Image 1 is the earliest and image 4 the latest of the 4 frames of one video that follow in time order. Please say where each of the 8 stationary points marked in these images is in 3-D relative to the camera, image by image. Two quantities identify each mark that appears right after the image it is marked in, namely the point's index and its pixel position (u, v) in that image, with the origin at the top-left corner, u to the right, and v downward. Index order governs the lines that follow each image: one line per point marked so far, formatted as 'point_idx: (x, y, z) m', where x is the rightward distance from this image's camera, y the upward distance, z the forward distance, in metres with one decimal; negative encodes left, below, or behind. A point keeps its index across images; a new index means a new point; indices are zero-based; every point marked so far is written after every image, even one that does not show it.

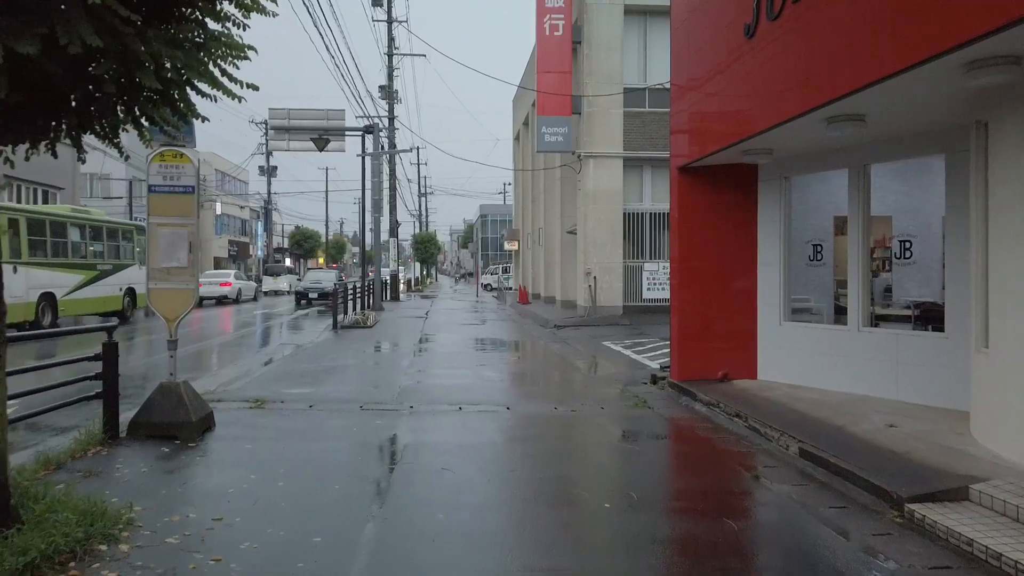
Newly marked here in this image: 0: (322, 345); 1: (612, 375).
0: (-4.4, -1.3, +17.5) m
1: (+1.7, -1.5, +12.8) m
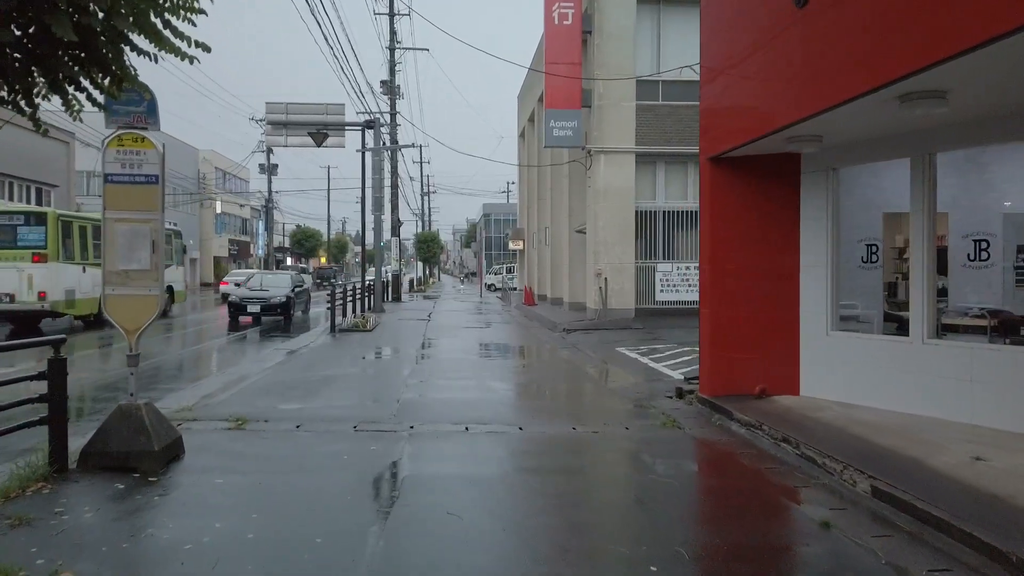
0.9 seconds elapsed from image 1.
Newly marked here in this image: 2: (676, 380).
0: (-4.2, -1.4, +16.5) m
1: (+1.8, -1.5, +11.8) m
2: (+2.5, -1.4, +11.4) m
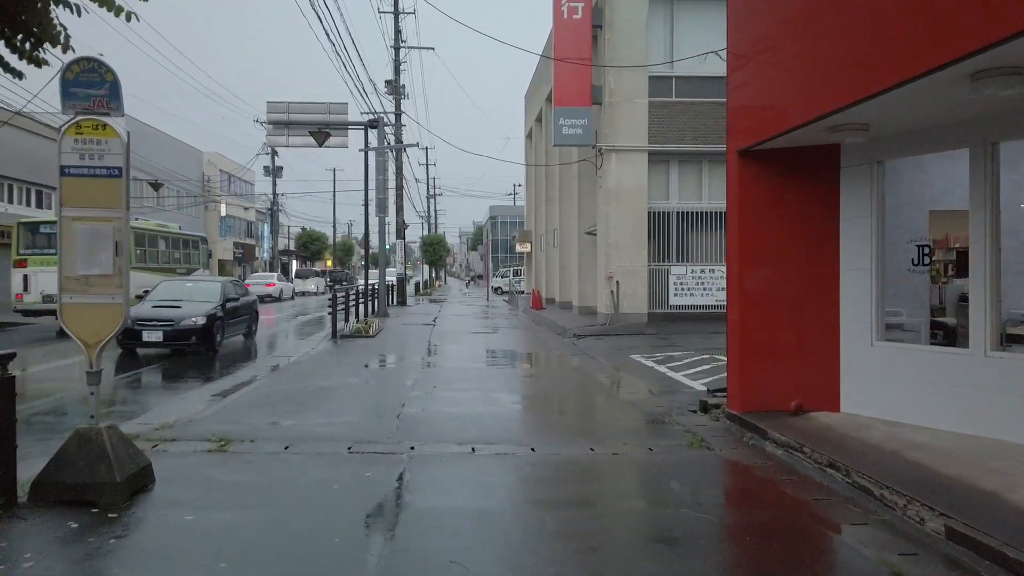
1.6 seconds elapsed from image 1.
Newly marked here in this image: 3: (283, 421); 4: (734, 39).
0: (-4.0, -1.5, +15.8) m
1: (+2.0, -1.6, +11.0) m
2: (+2.6, -1.5, +10.6) m
3: (-2.5, -1.5, +8.3) m
4: (+2.5, +2.9, +8.6) m
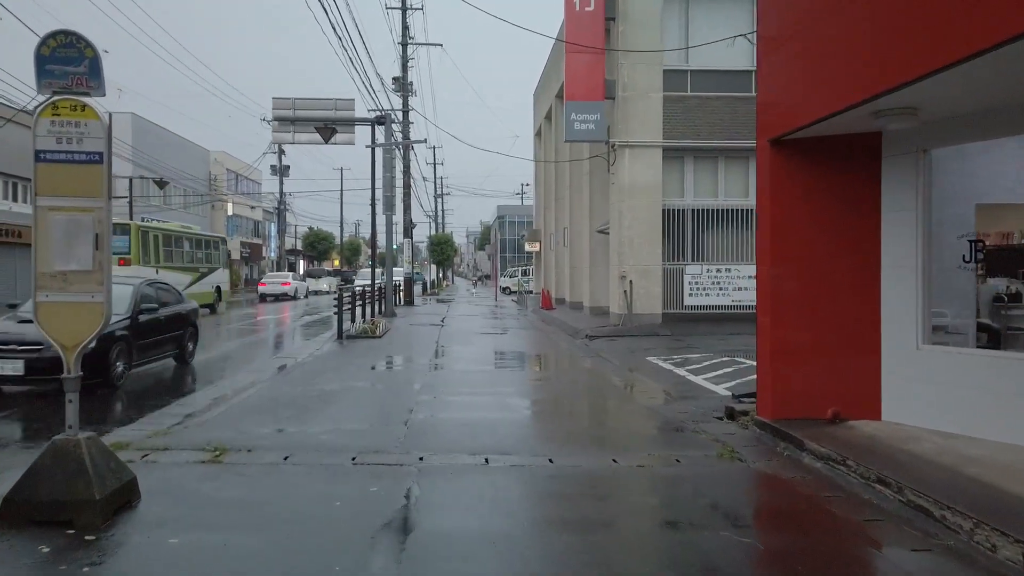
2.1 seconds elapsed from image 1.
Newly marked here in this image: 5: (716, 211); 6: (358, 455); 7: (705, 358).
0: (-3.8, -1.5, +15.3) m
1: (+2.2, -1.6, +10.4) m
2: (+2.8, -1.5, +10.1) m
3: (-2.4, -1.4, +7.8) m
4: (+2.7, +2.9, +8.0) m
5: (+5.4, +2.0, +20.0) m
6: (-1.4, -1.5, +6.6) m
7: (+3.7, -1.3, +14.6) m
